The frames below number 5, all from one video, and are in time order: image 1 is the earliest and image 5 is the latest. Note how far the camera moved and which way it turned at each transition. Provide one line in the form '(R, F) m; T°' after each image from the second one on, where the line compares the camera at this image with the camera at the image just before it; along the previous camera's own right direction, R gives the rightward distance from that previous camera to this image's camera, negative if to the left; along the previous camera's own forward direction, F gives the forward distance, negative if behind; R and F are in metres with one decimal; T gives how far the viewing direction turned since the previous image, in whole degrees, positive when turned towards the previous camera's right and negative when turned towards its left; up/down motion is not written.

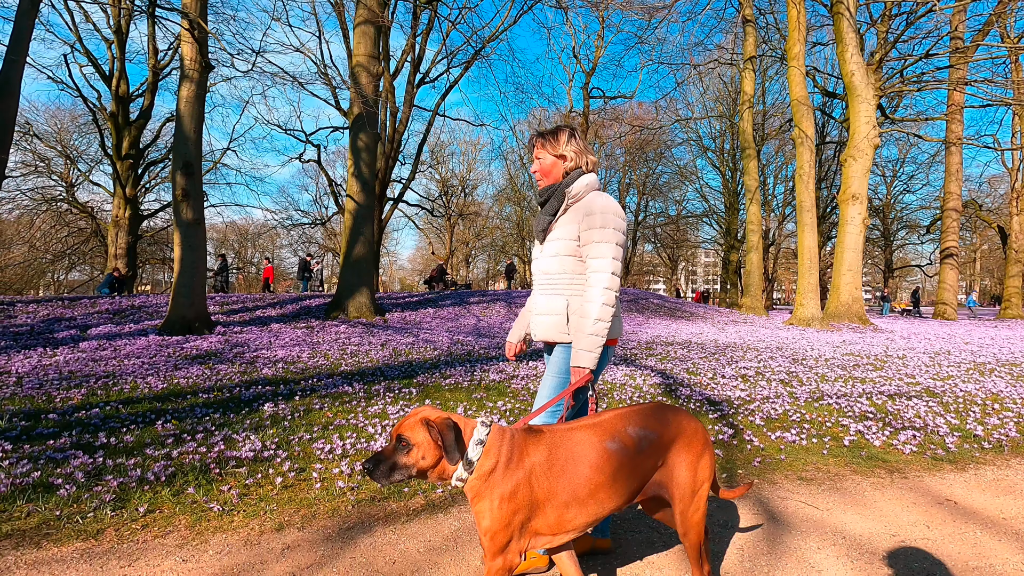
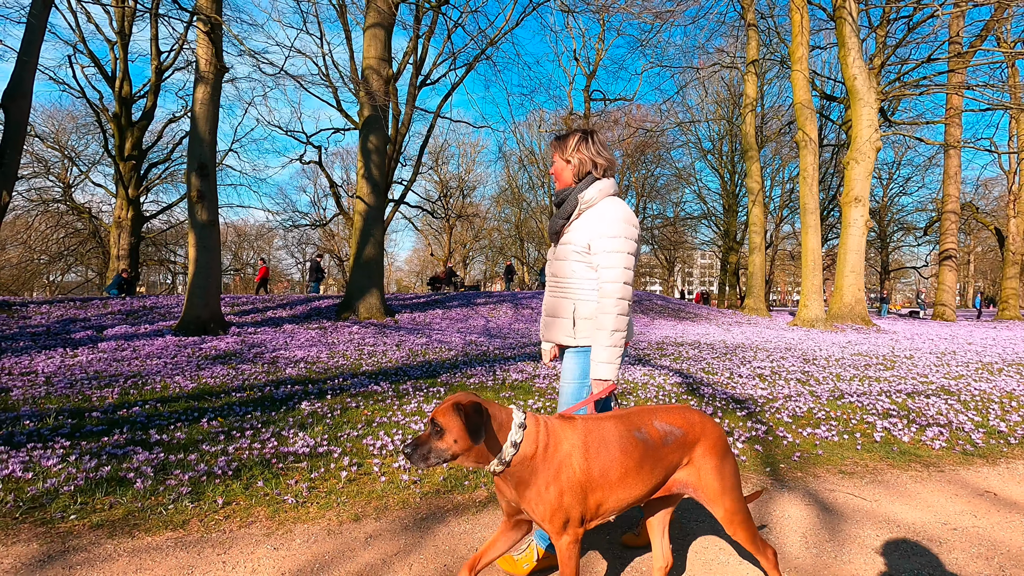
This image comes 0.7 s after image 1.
(-0.4, -0.1) m; 0°
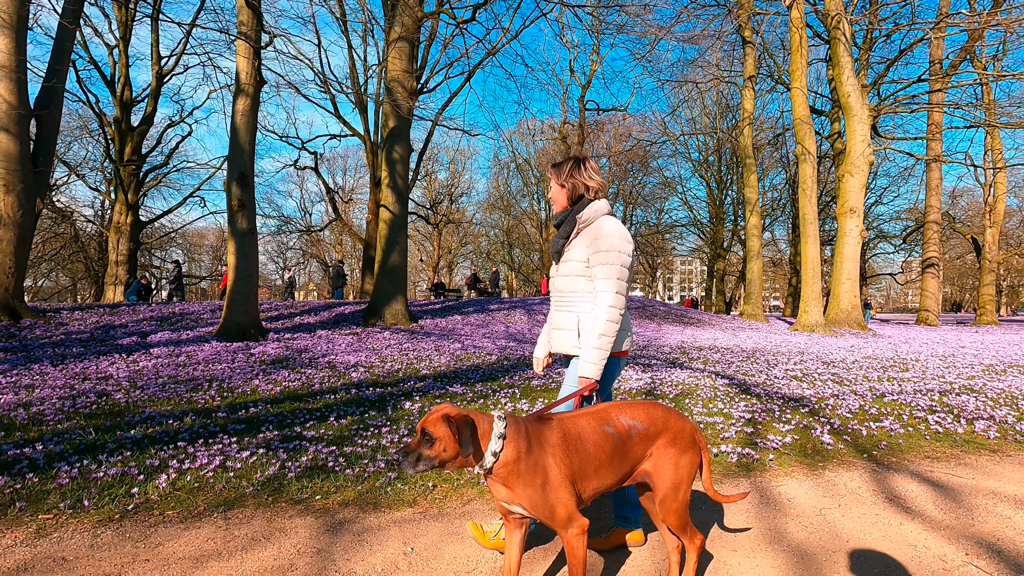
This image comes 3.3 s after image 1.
(-1.2, -0.5) m; +2°
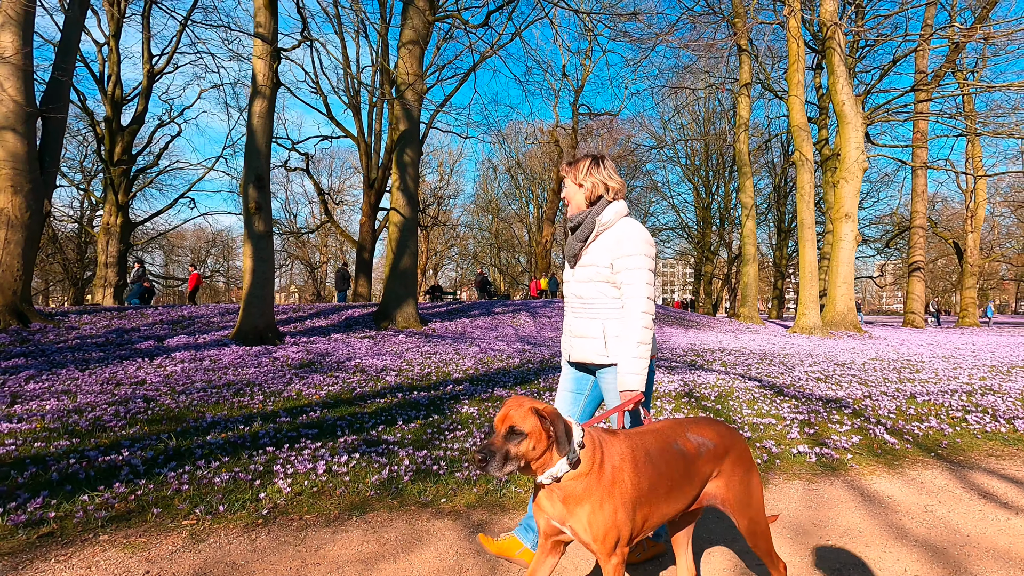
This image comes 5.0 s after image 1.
(-0.8, -0.1) m; +2°
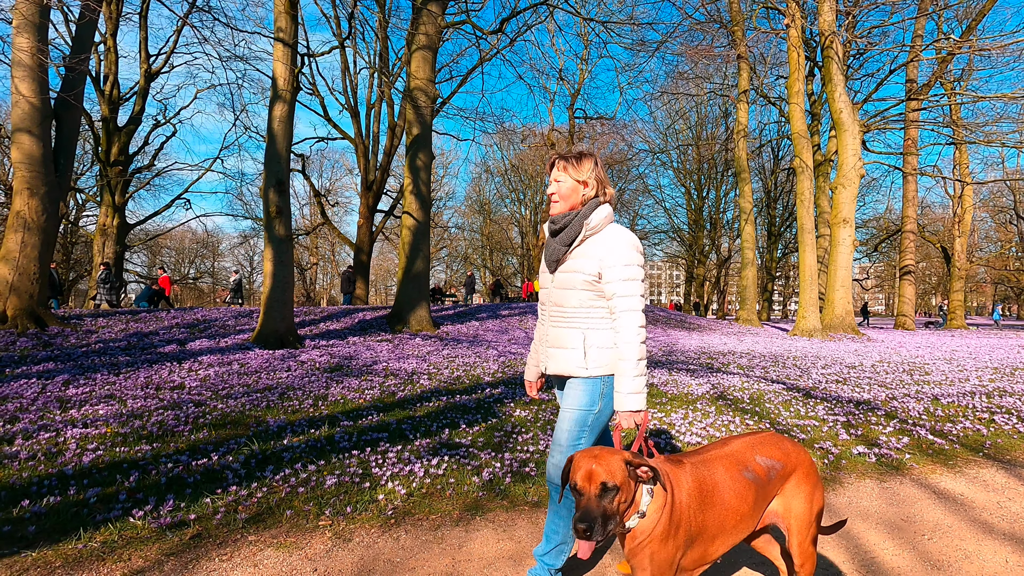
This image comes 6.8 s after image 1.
(-0.7, -0.2) m; +1°
